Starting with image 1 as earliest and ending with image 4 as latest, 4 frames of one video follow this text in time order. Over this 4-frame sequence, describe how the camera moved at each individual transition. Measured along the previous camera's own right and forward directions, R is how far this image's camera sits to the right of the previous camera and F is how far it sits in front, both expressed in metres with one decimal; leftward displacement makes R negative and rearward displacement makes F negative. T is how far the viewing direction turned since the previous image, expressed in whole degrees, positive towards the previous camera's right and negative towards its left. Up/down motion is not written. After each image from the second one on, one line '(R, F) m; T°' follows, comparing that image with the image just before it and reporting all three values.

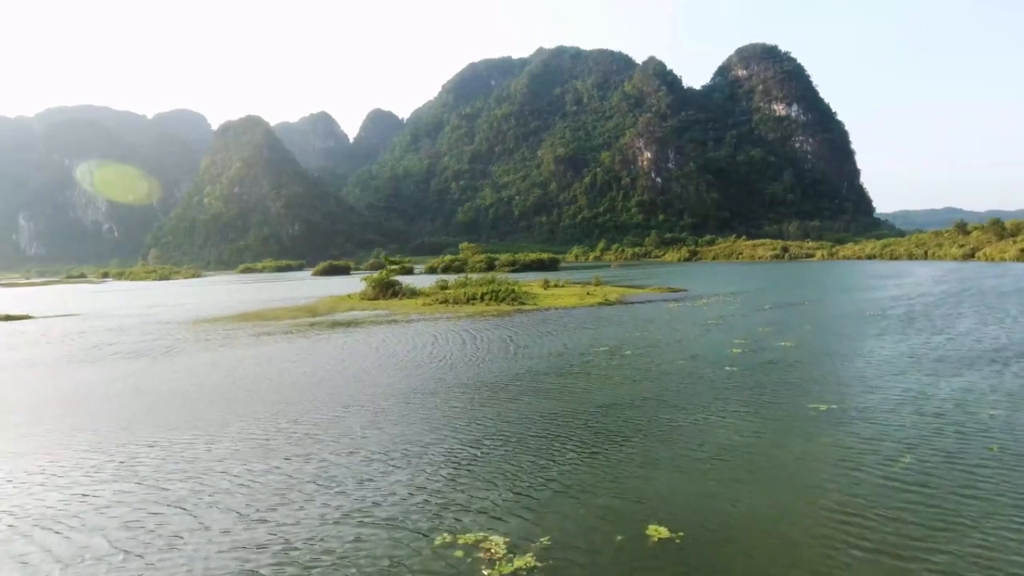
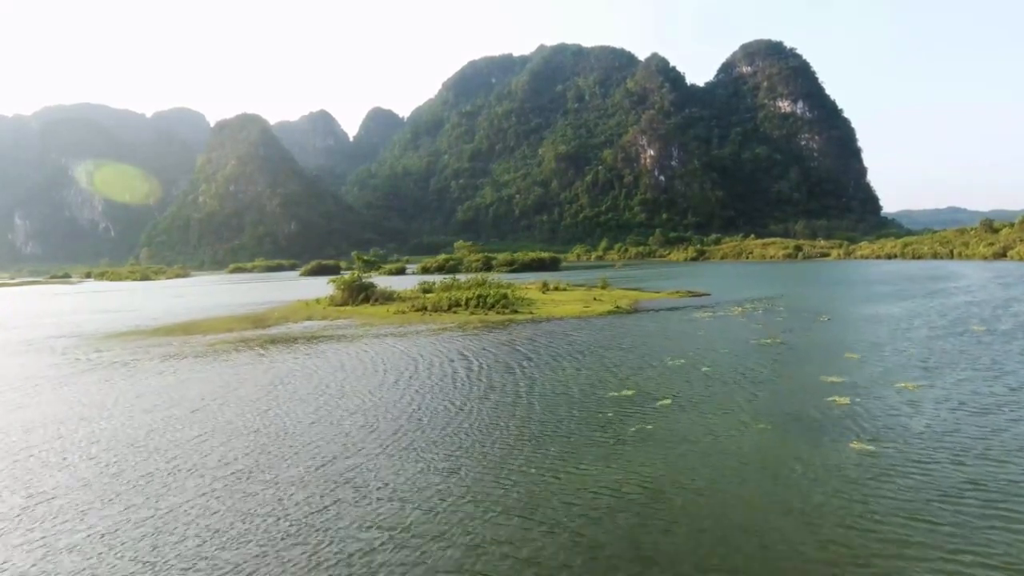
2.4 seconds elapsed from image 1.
(+0.5, +6.6) m; 0°
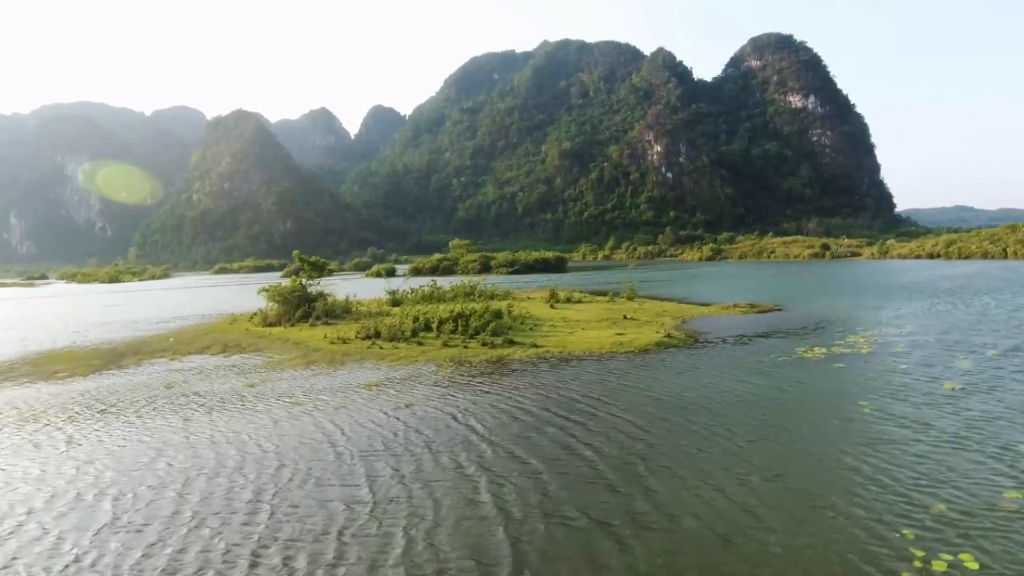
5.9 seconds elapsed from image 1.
(+0.2, +10.5) m; 0°
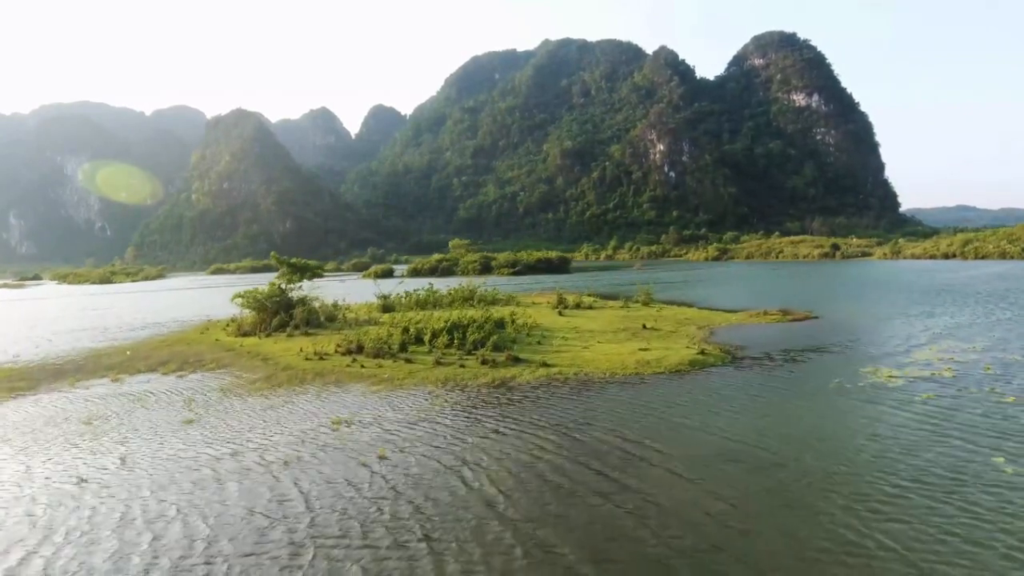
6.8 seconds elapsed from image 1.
(-0.1, +3.0) m; 0°
